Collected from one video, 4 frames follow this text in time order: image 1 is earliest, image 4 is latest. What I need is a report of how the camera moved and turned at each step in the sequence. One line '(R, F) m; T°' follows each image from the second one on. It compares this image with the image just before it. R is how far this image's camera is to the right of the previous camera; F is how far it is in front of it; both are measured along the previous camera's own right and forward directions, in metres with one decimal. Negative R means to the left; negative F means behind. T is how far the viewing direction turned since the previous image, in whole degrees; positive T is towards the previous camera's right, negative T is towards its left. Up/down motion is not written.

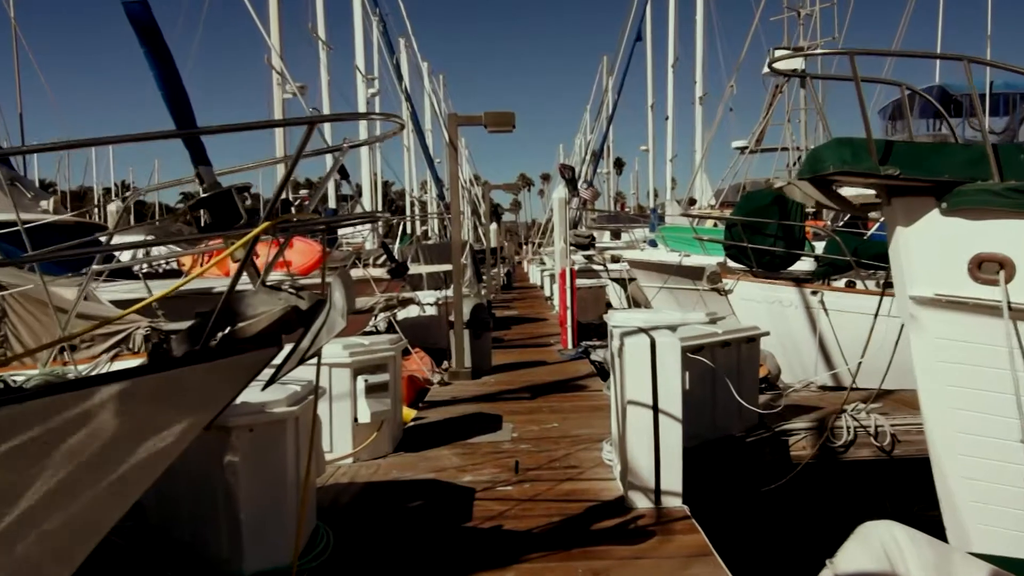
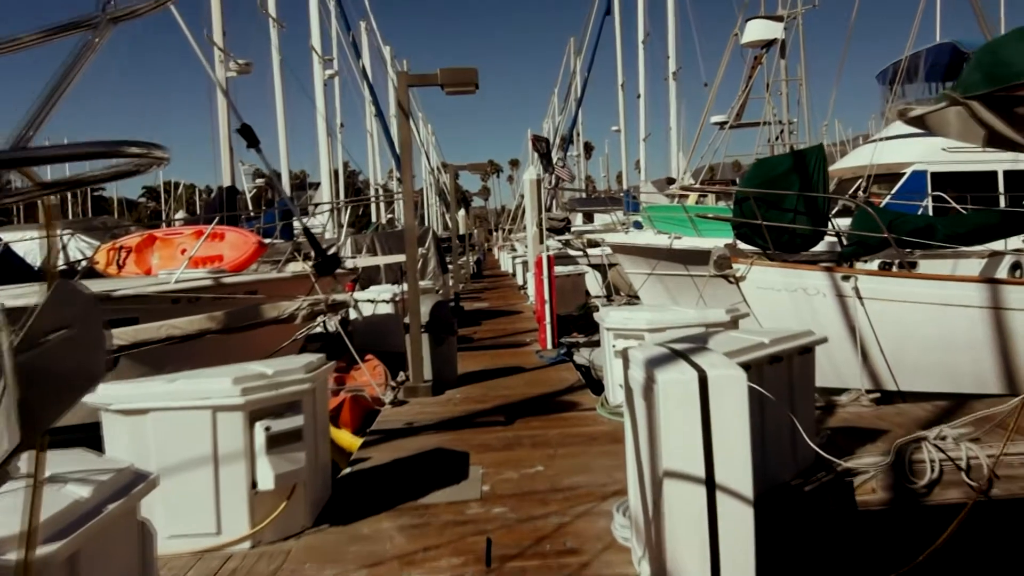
(0.0, +1.6) m; +1°
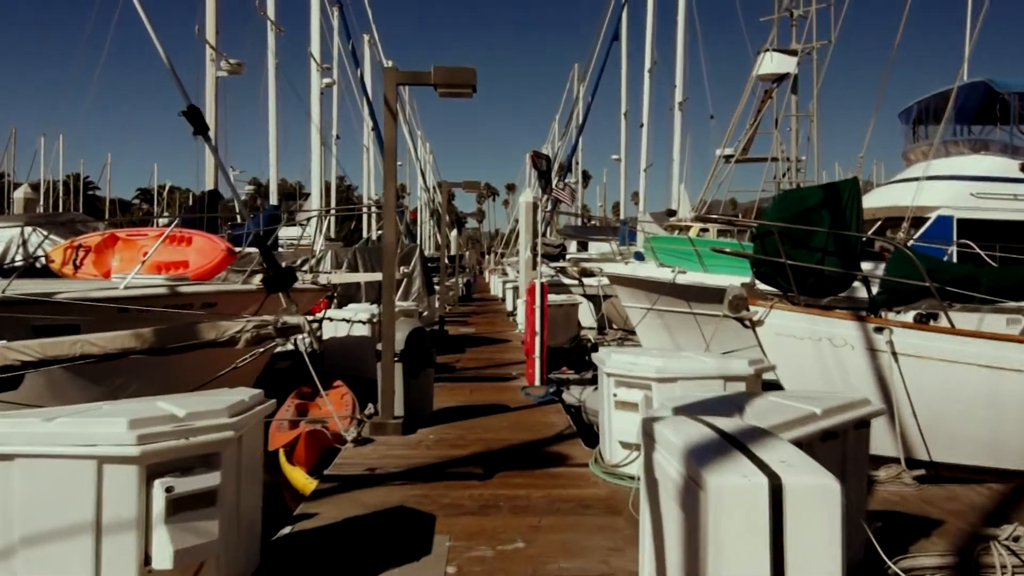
(0.0, +0.9) m; 0°
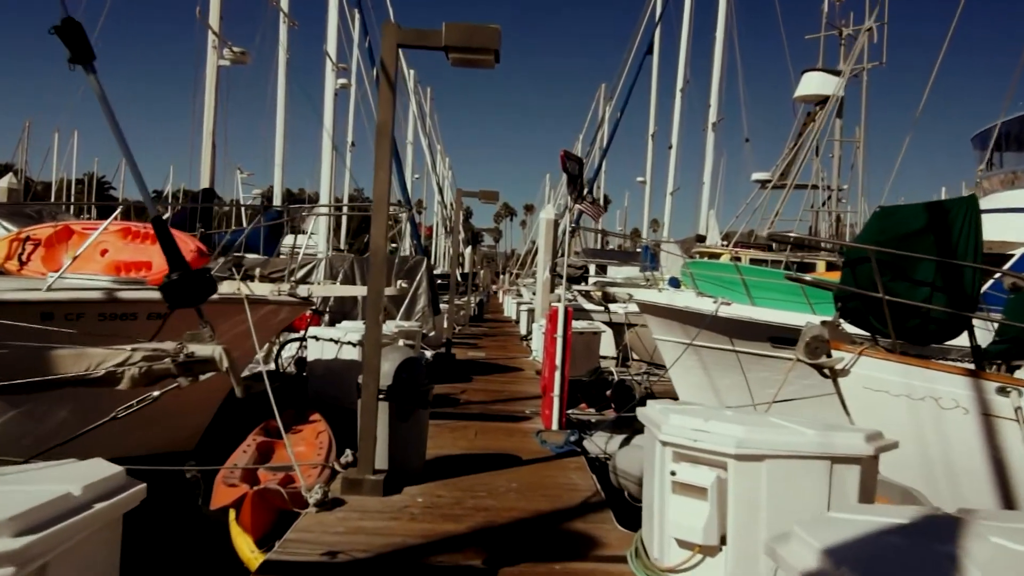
(0.0, +1.5) m; -1°
